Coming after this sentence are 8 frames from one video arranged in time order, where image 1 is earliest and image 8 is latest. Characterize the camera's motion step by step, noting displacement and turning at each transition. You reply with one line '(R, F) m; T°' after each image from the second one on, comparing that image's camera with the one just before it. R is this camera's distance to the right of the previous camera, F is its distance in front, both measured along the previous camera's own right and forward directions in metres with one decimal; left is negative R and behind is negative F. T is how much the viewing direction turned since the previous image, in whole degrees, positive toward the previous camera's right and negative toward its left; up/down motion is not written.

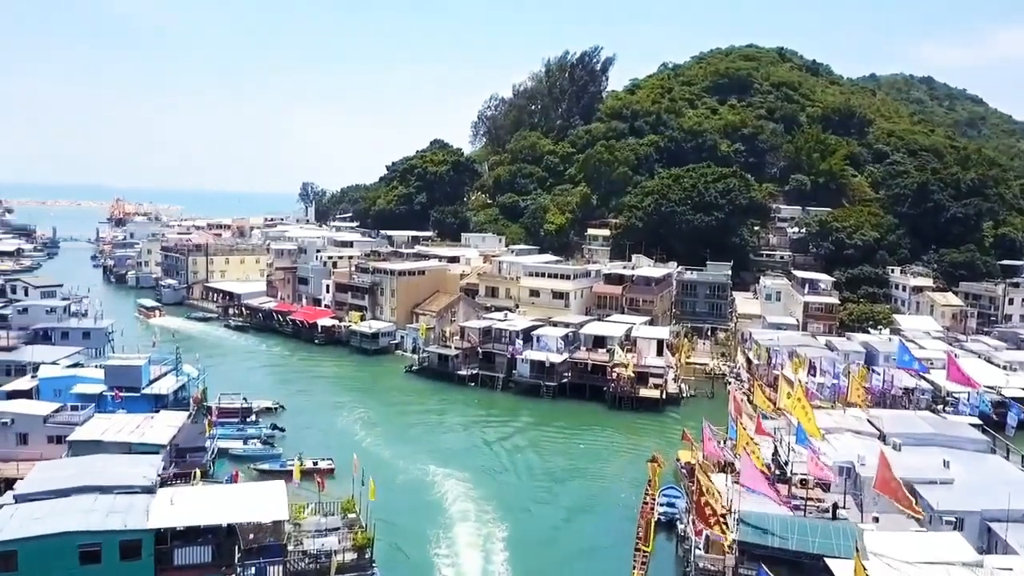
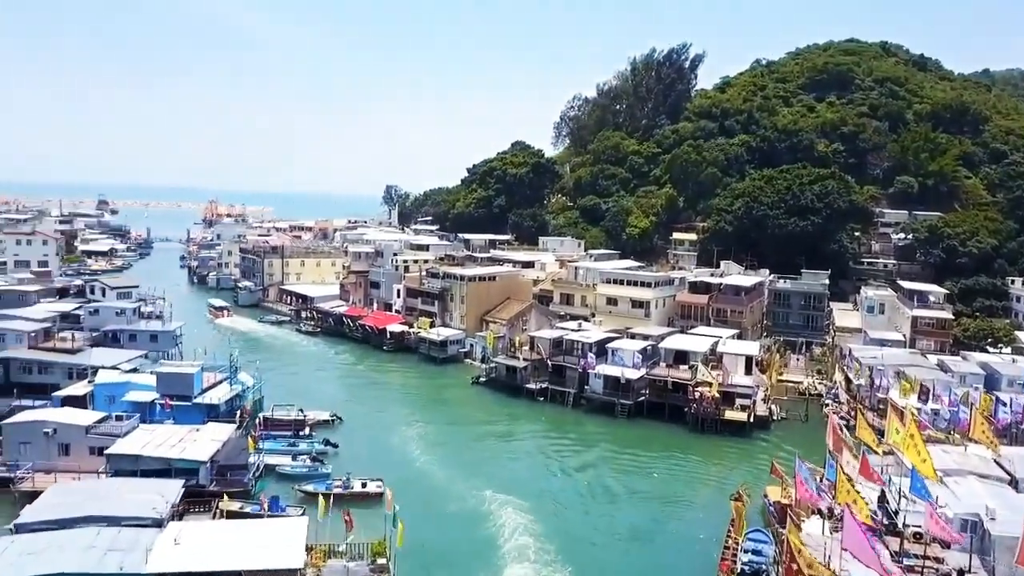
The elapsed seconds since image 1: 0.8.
(+0.5, +2.3) m; -6°
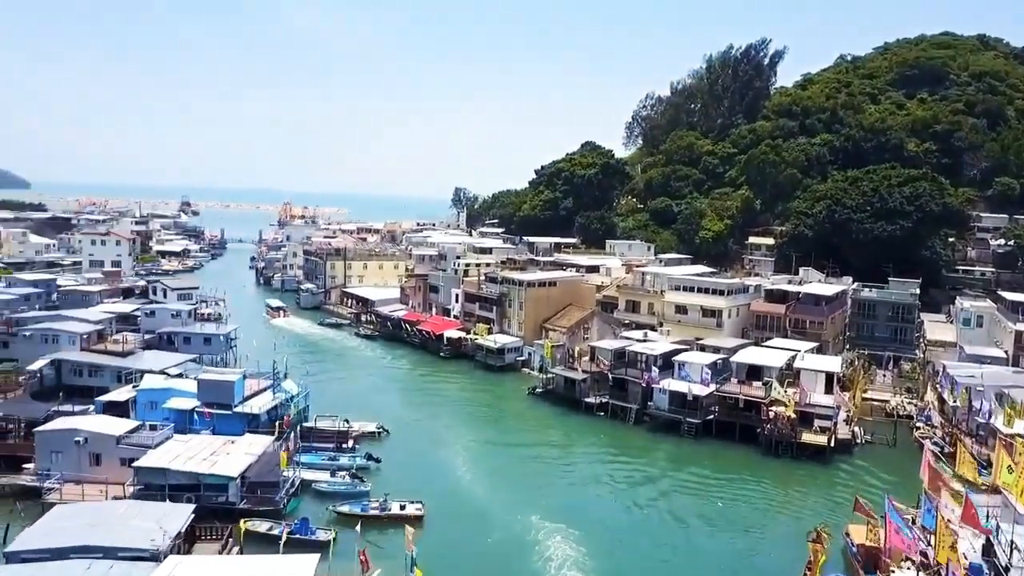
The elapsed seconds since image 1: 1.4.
(+0.5, +1.8) m; -5°
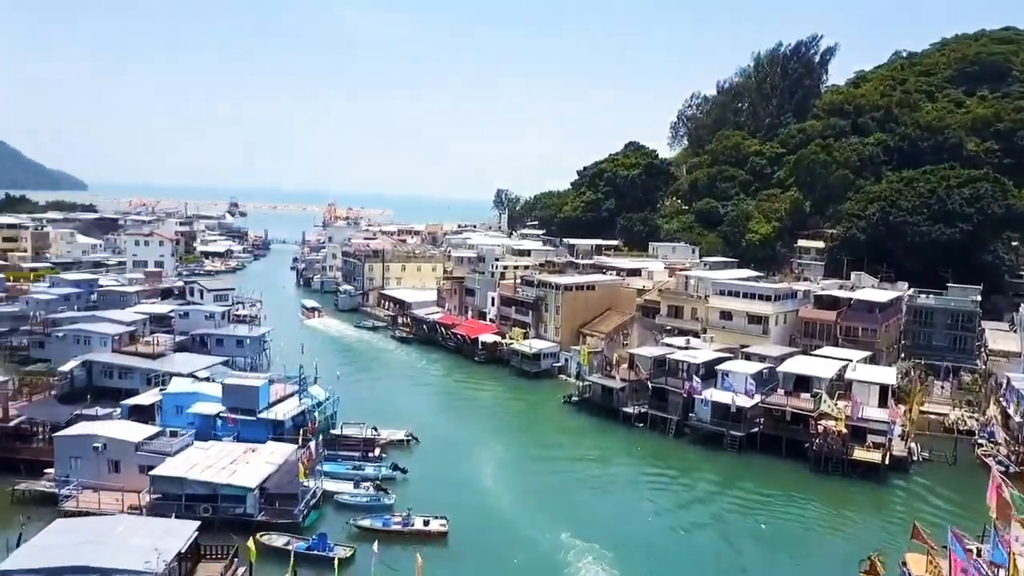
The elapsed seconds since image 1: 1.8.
(+0.3, +1.1) m; -3°
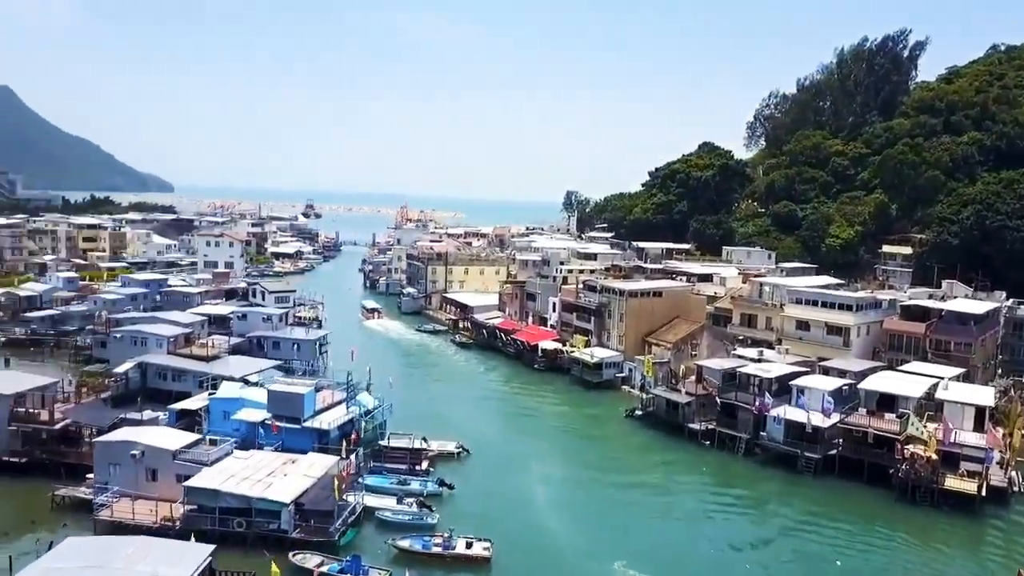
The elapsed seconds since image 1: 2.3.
(+0.4, +1.4) m; -5°
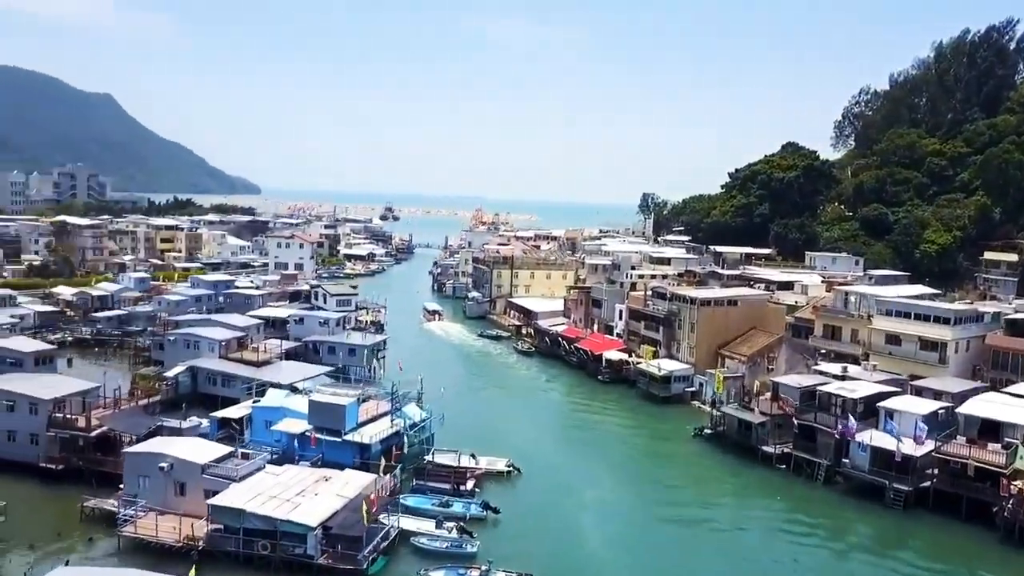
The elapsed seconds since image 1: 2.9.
(+0.6, +1.7) m; -5°
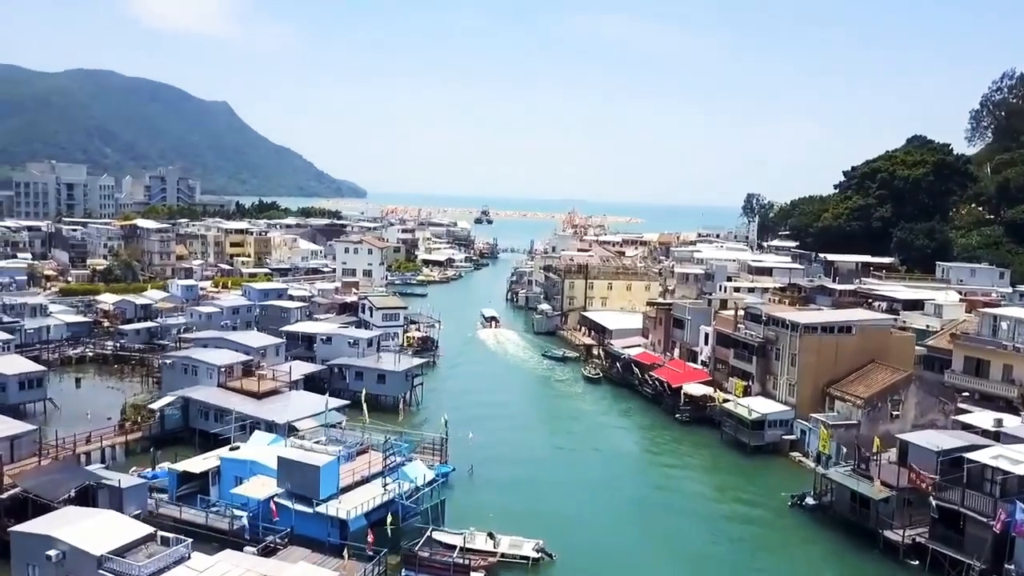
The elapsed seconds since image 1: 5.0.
(+1.6, +5.7) m; -7°
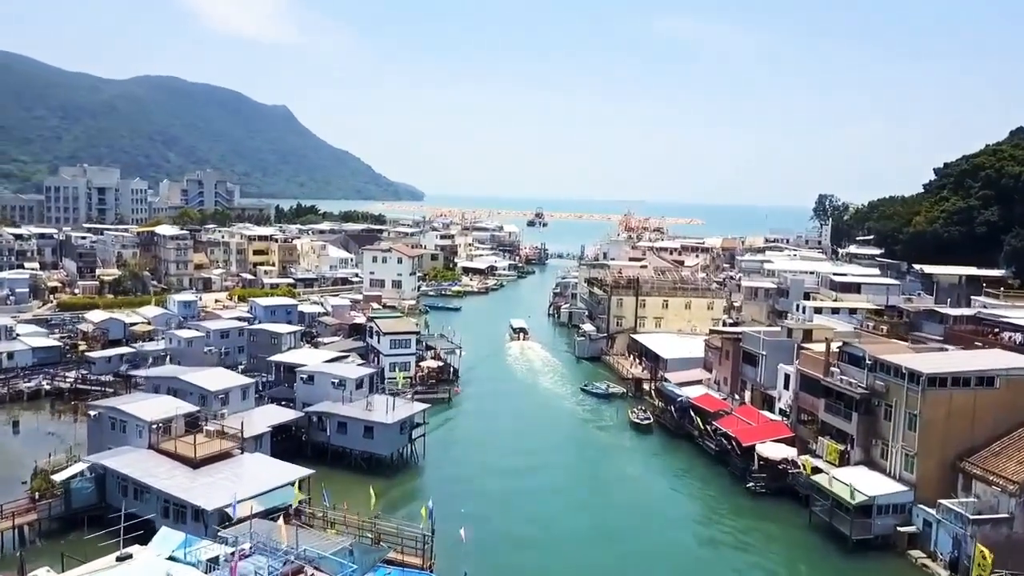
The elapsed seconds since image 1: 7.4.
(+1.0, +6.4) m; -4°
